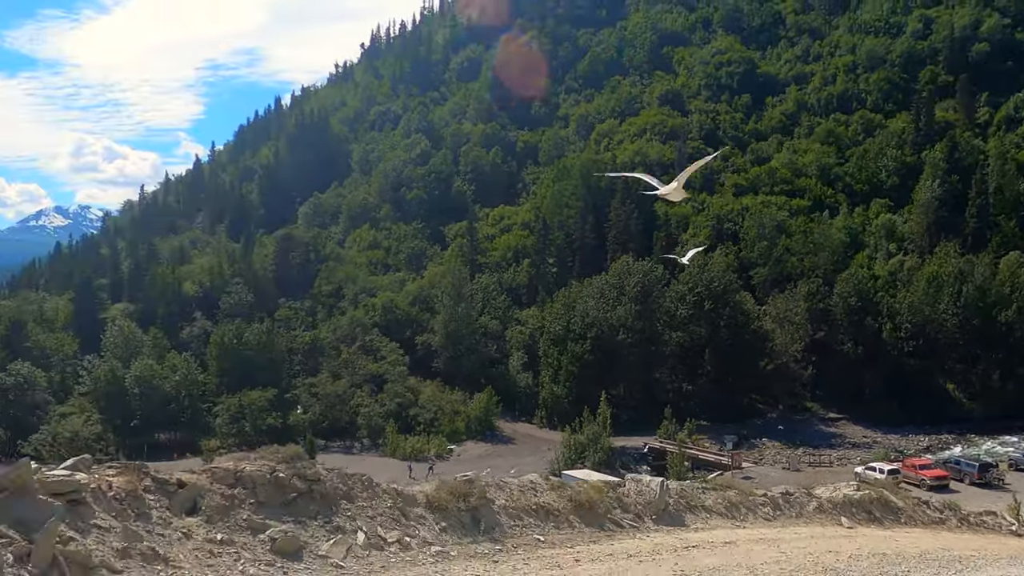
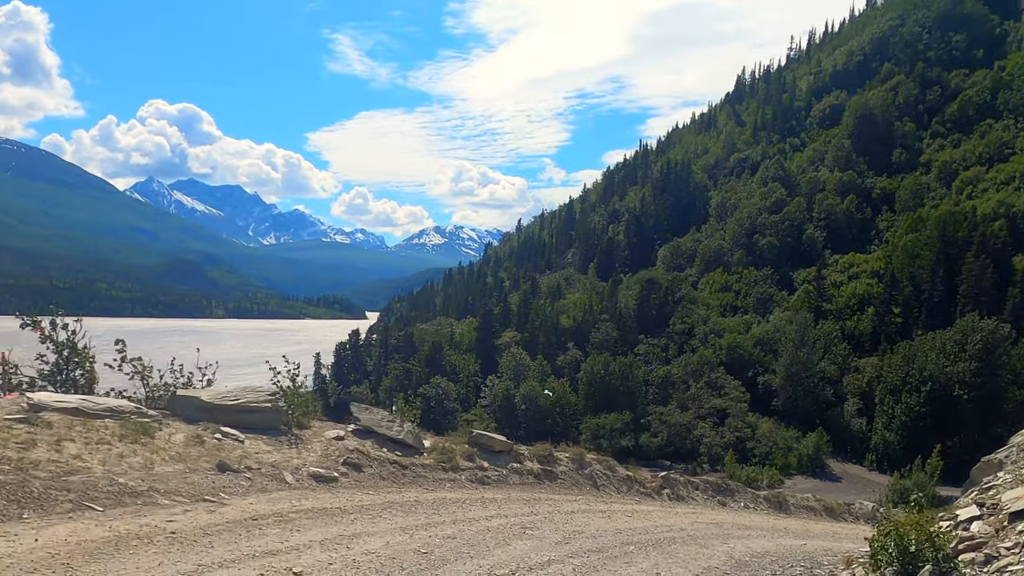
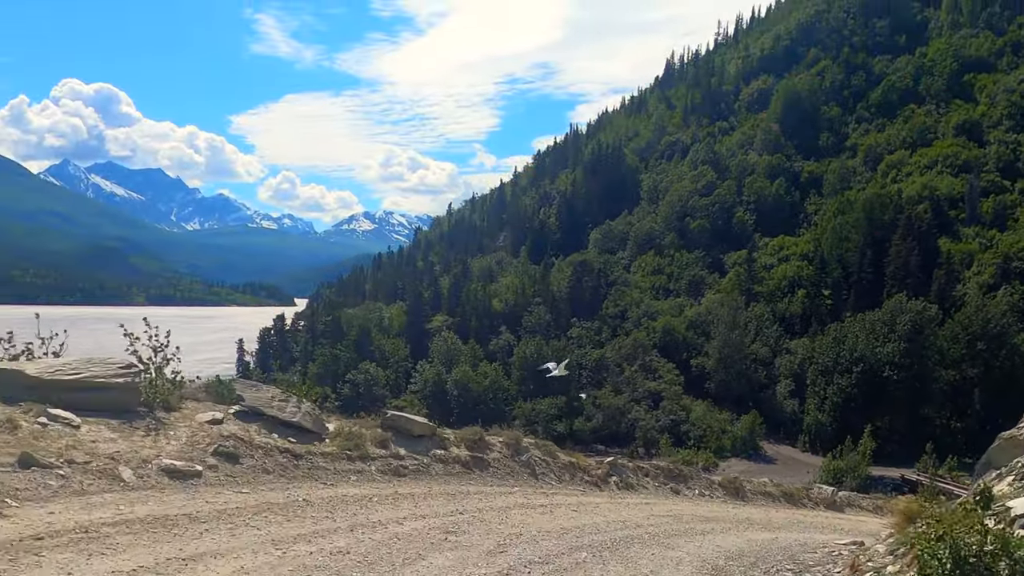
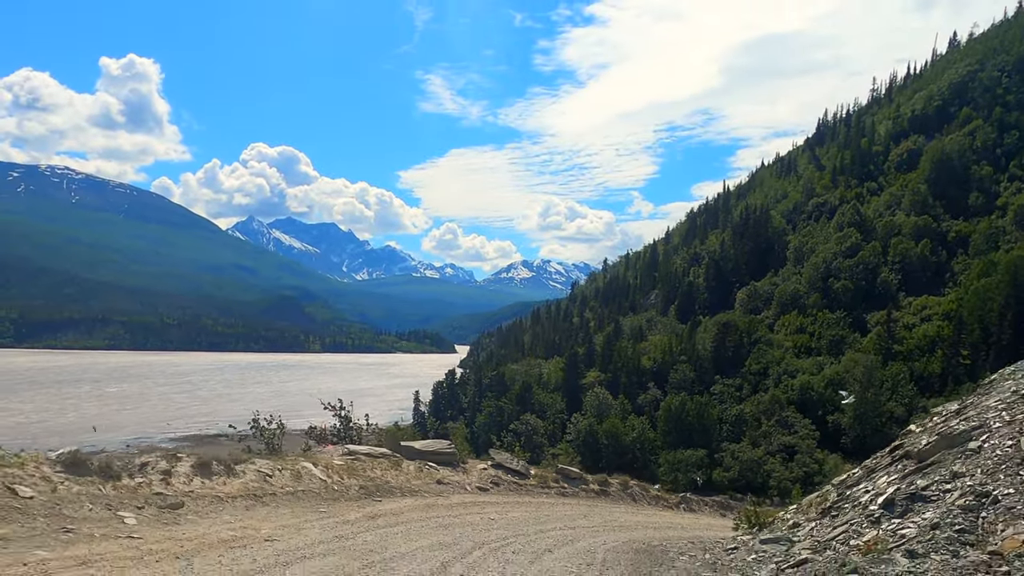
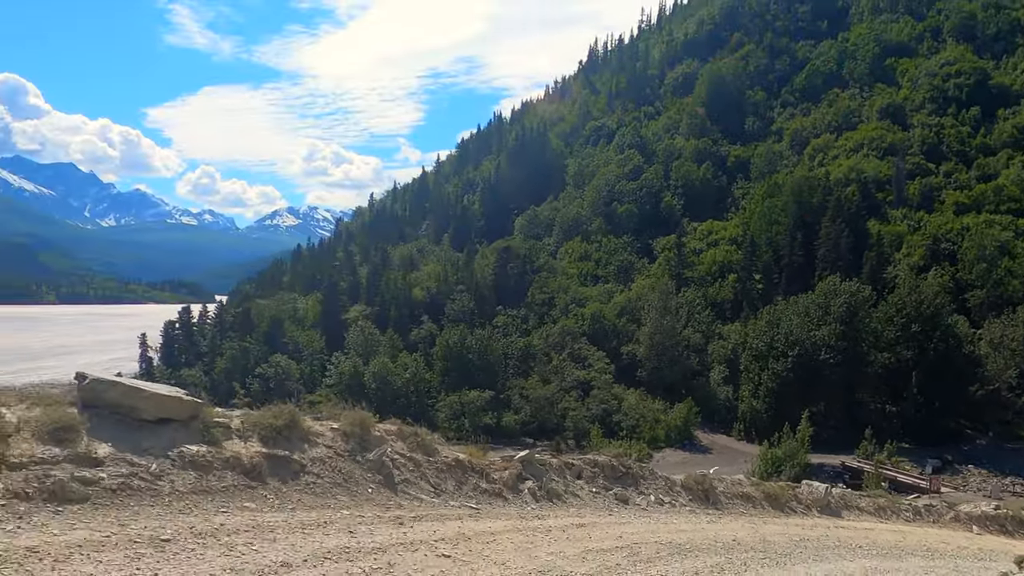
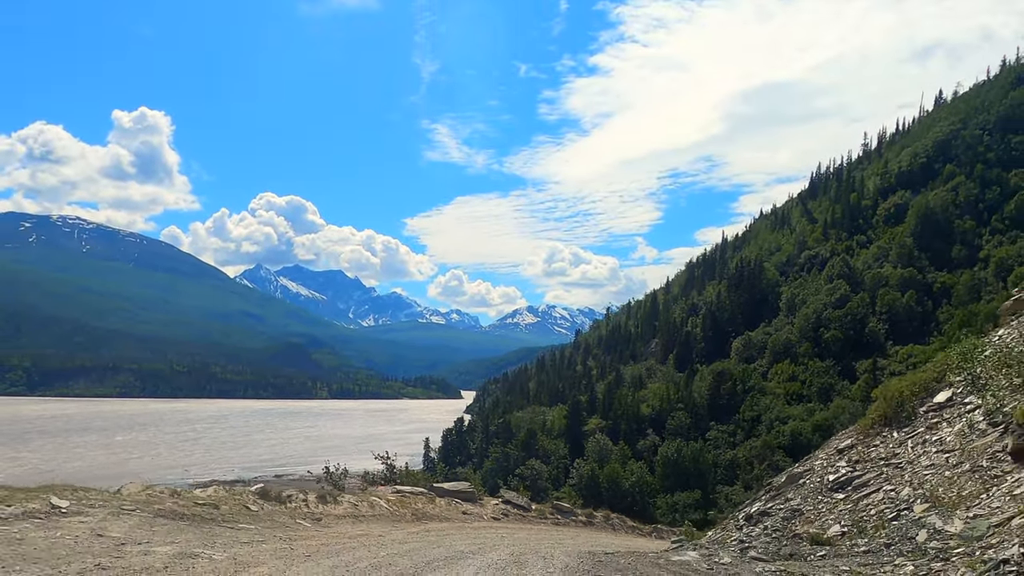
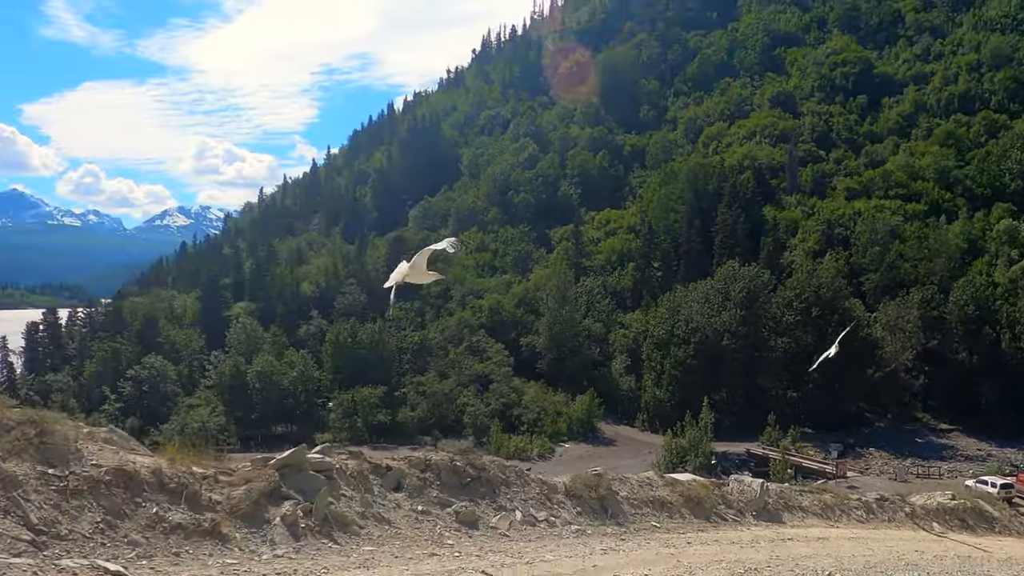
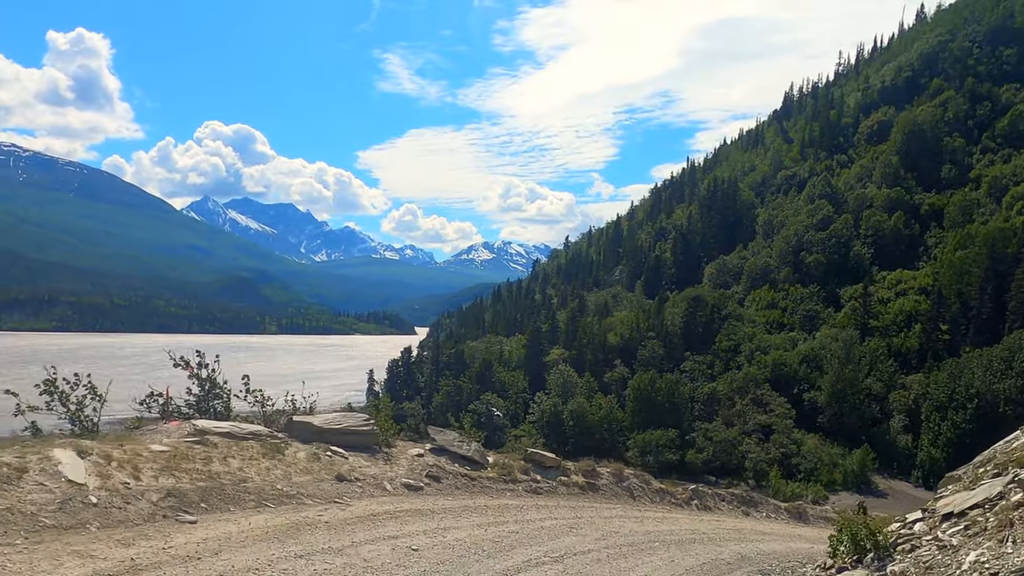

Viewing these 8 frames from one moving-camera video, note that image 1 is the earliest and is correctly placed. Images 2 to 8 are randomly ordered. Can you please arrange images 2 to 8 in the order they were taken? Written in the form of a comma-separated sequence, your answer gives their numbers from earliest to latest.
7, 5, 3, 2, 8, 4, 6
